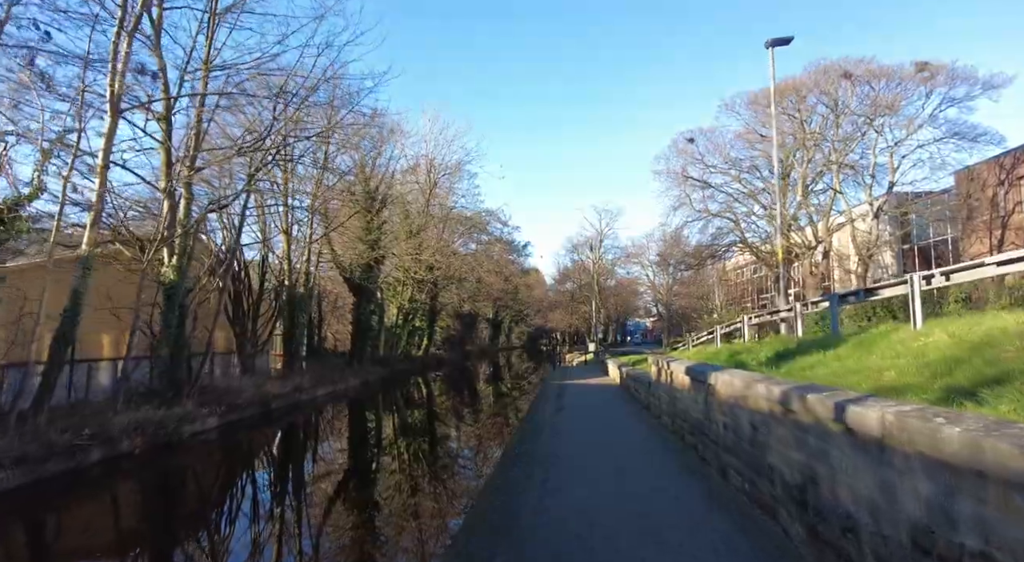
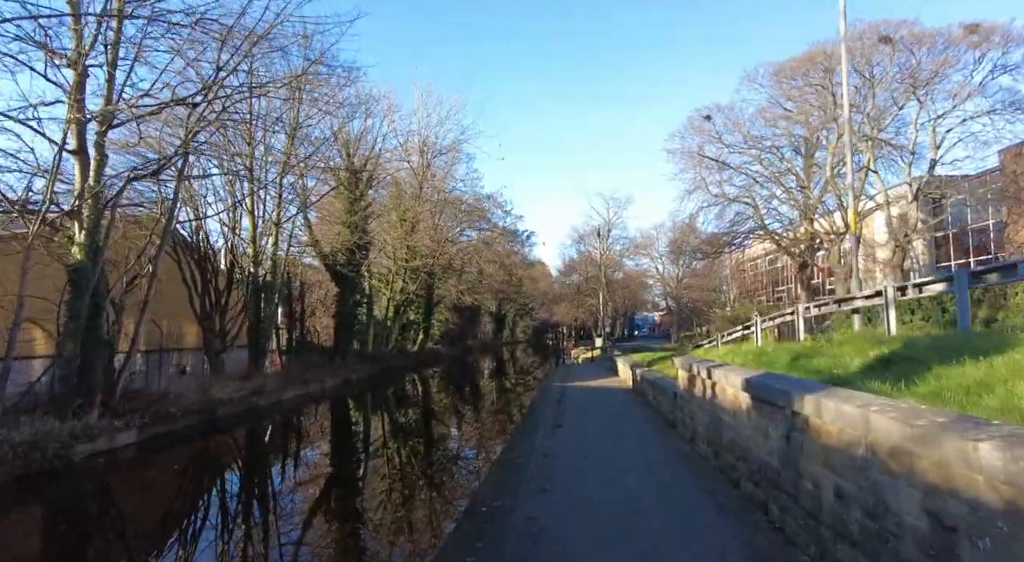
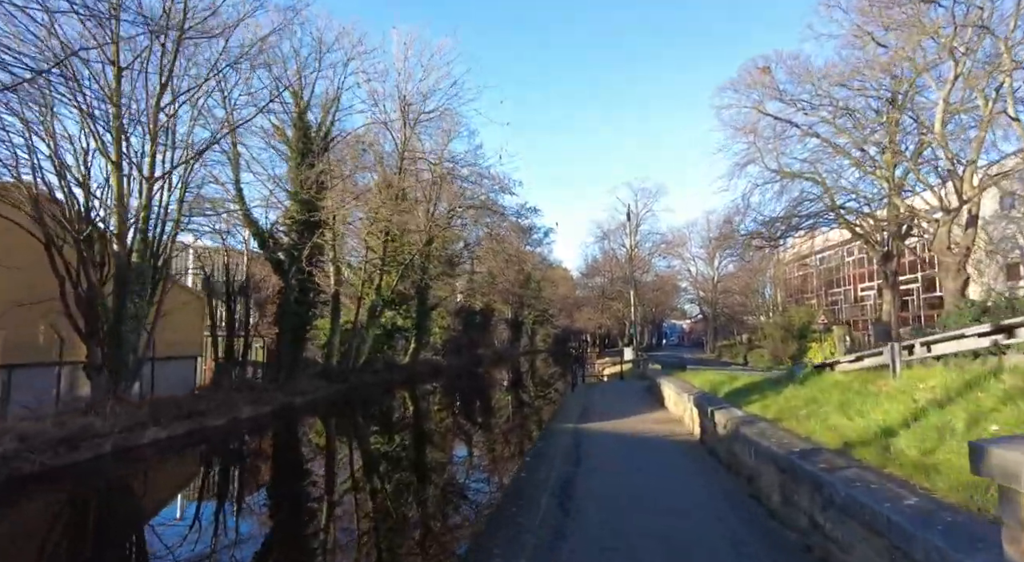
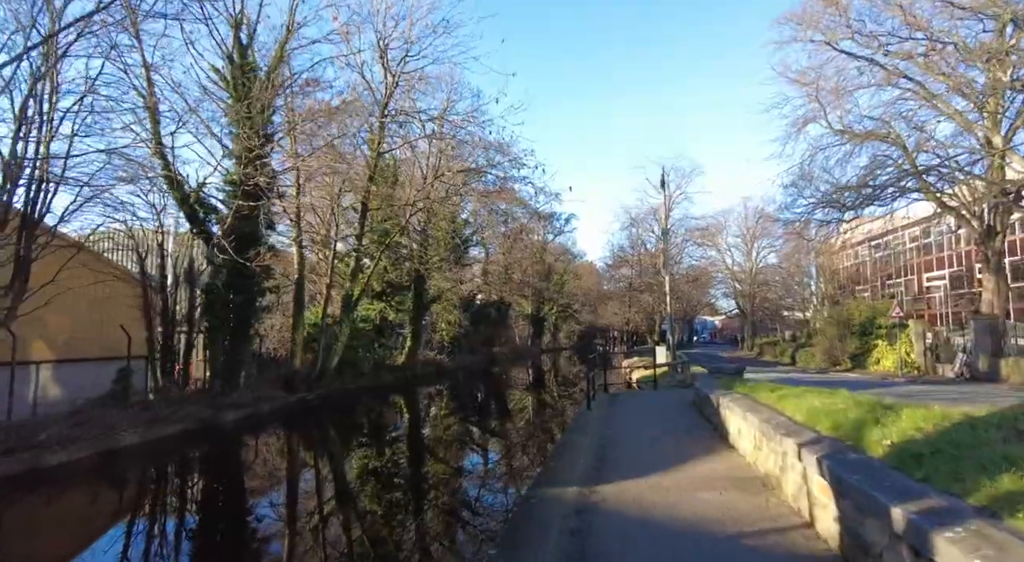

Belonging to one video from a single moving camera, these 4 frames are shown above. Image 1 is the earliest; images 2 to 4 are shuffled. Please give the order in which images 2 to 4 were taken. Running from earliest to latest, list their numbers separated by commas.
2, 3, 4
